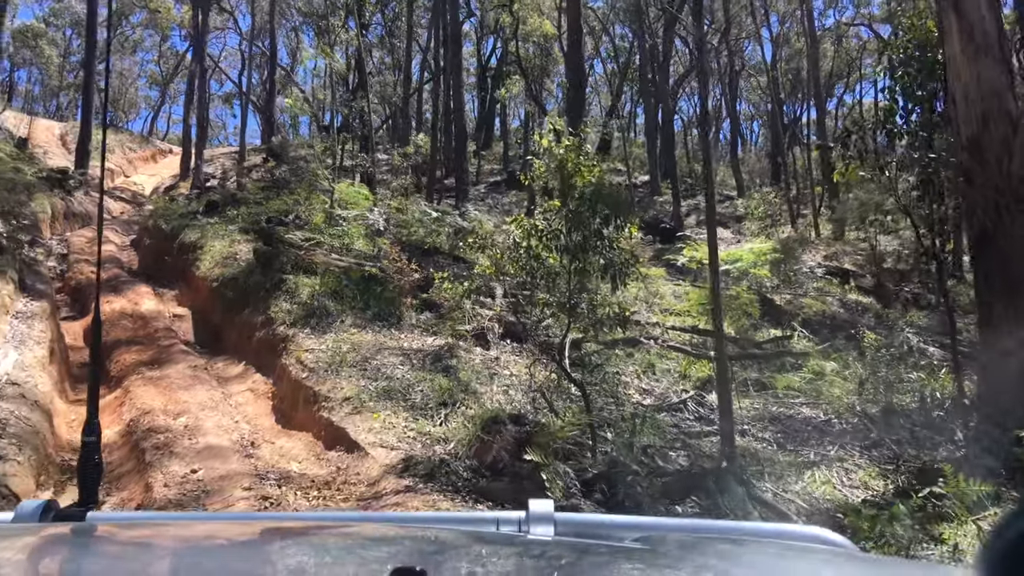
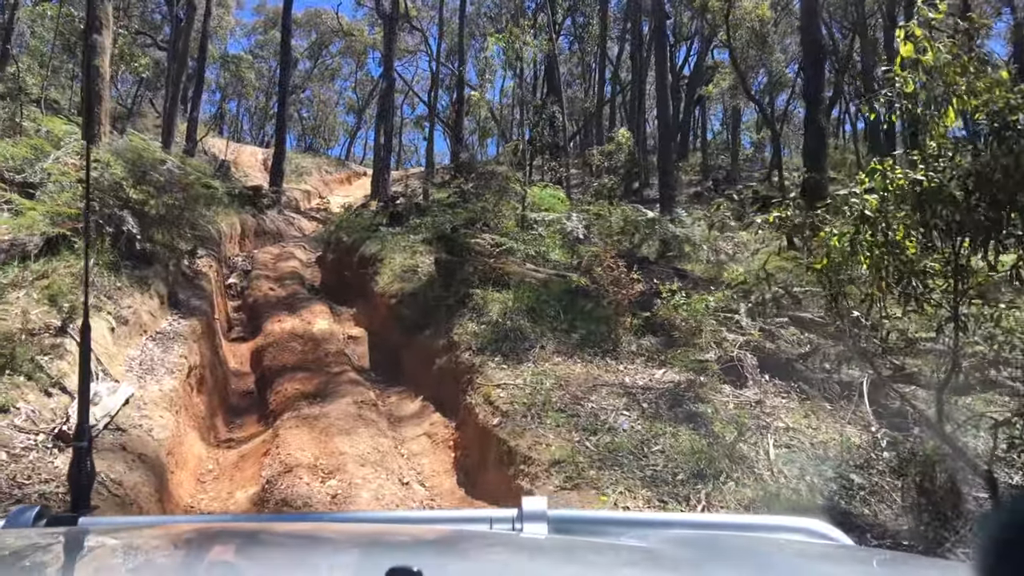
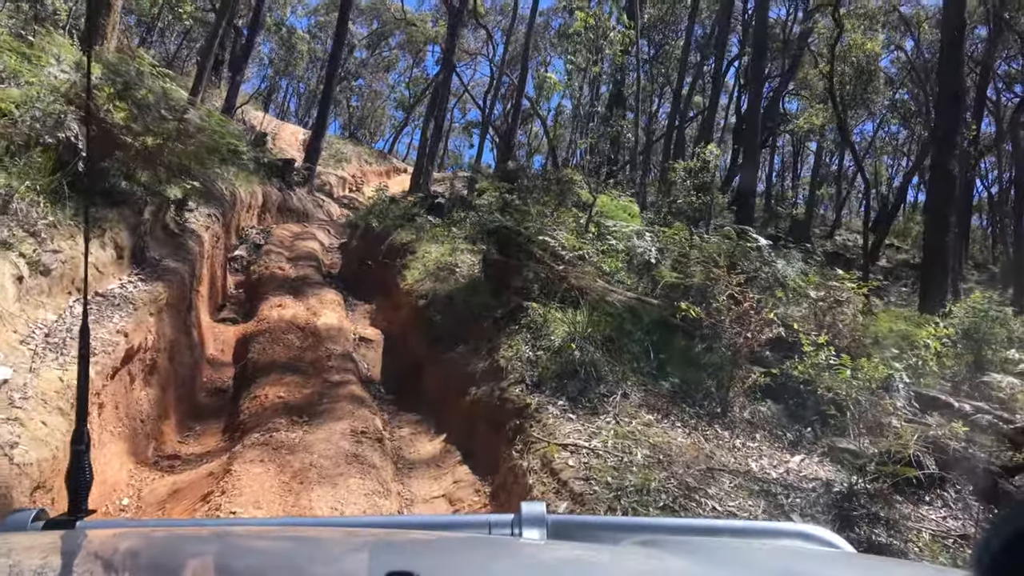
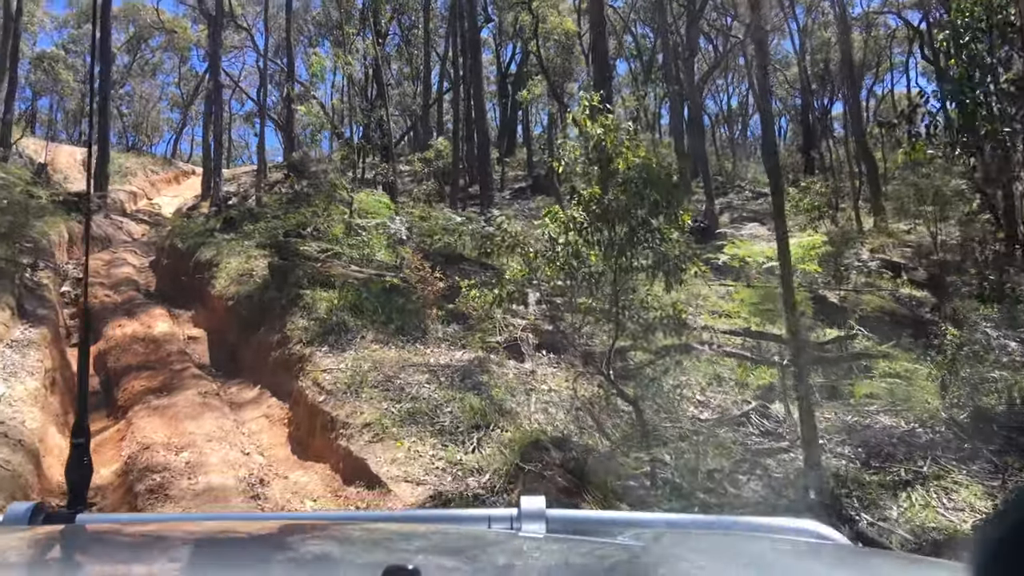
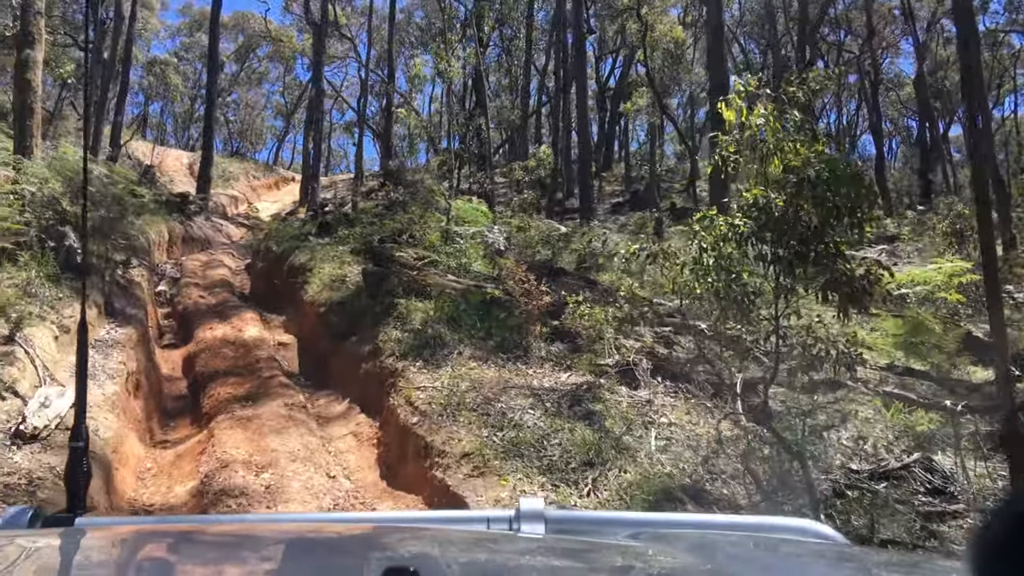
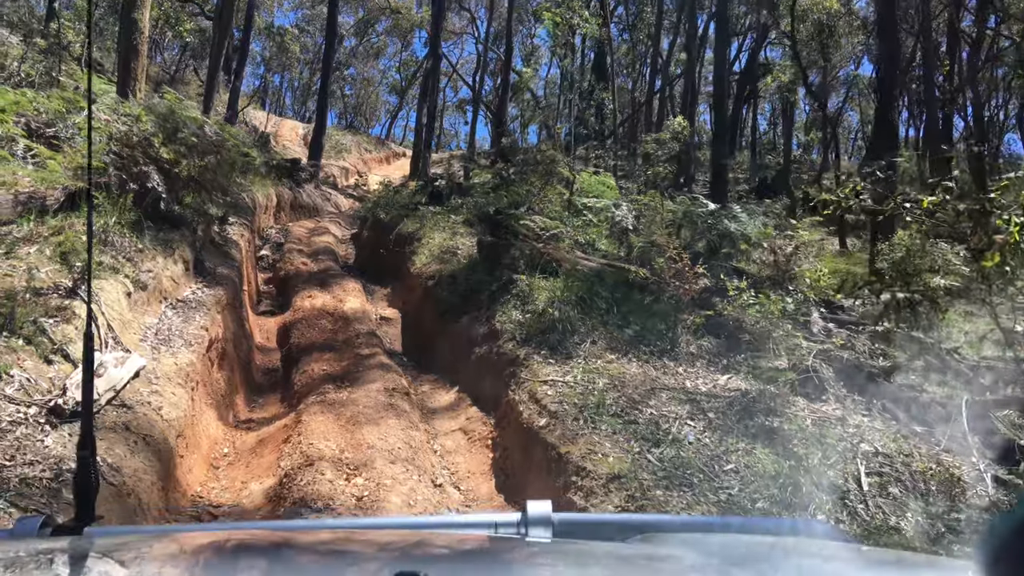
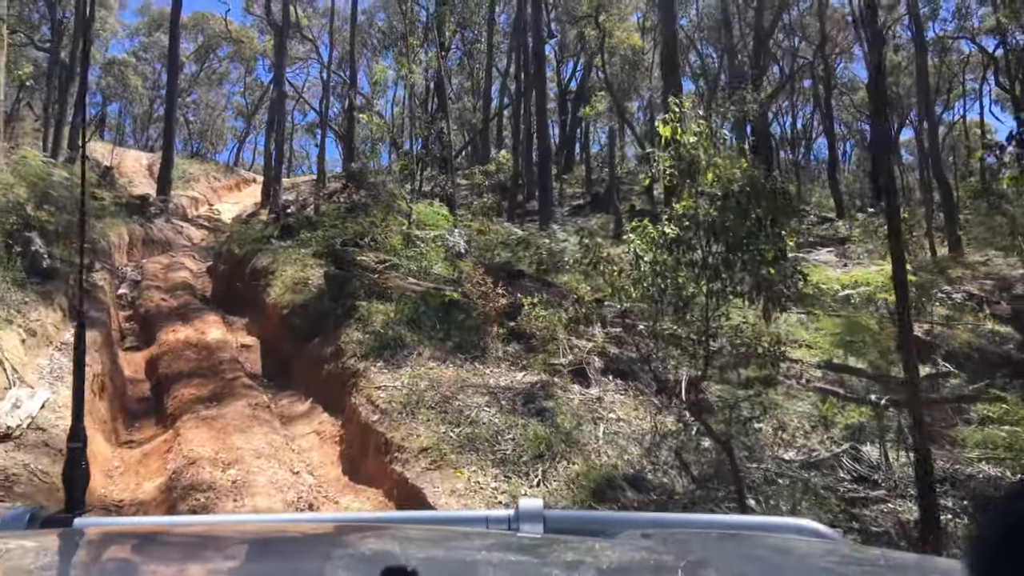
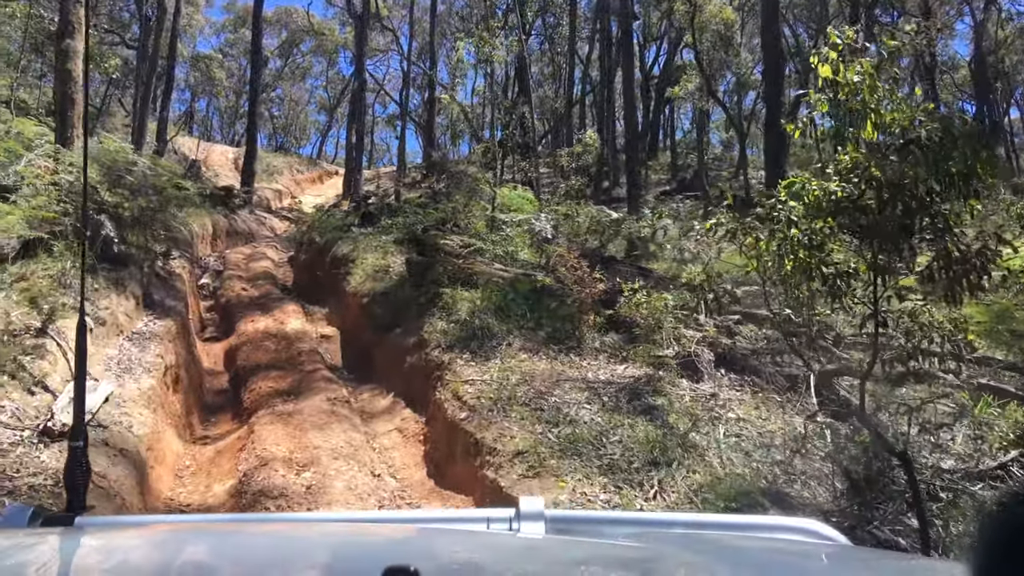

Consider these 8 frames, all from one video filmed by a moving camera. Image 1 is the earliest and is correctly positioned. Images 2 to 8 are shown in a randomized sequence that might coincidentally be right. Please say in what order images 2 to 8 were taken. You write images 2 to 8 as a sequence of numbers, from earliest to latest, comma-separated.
4, 7, 5, 8, 2, 6, 3
